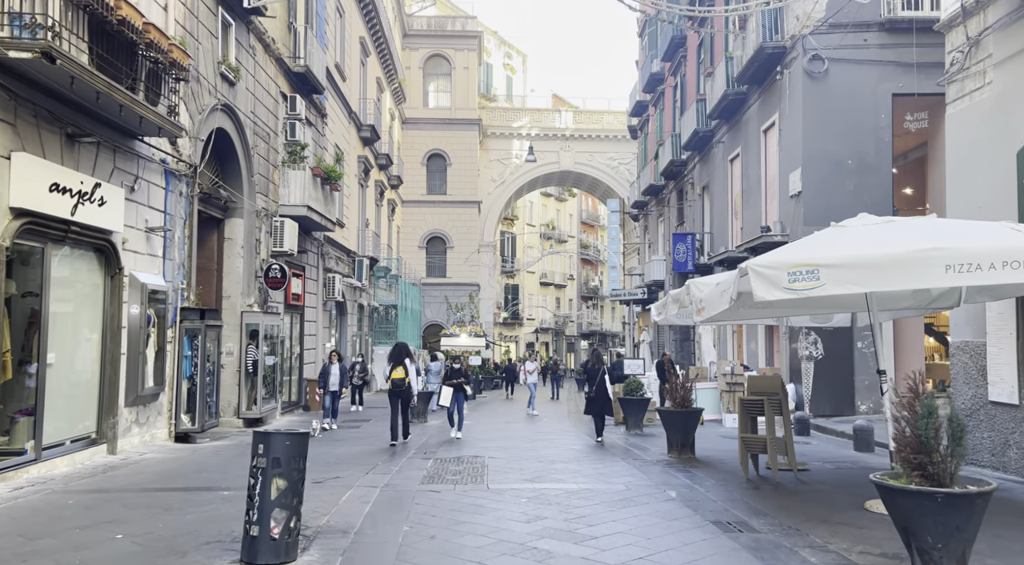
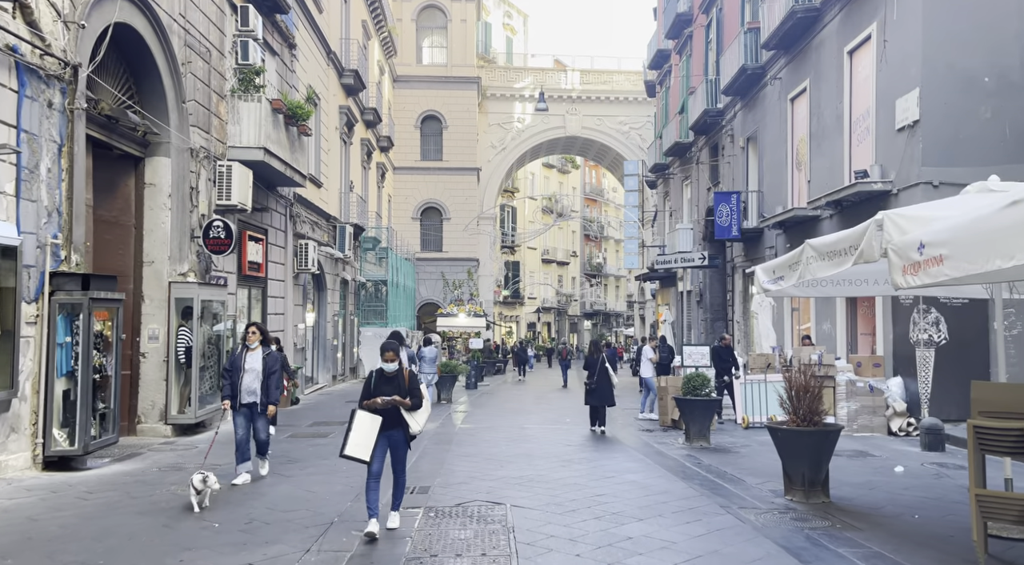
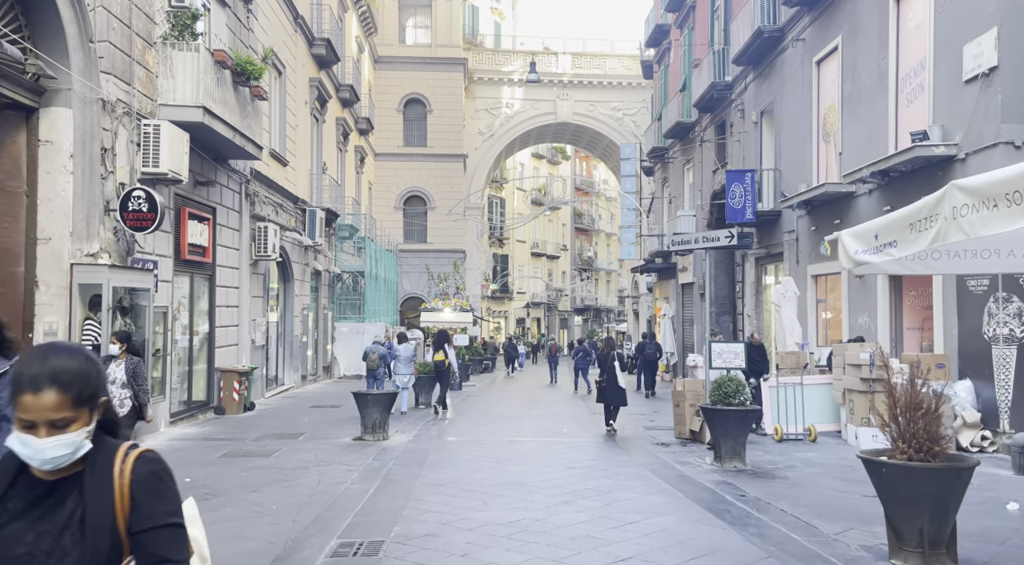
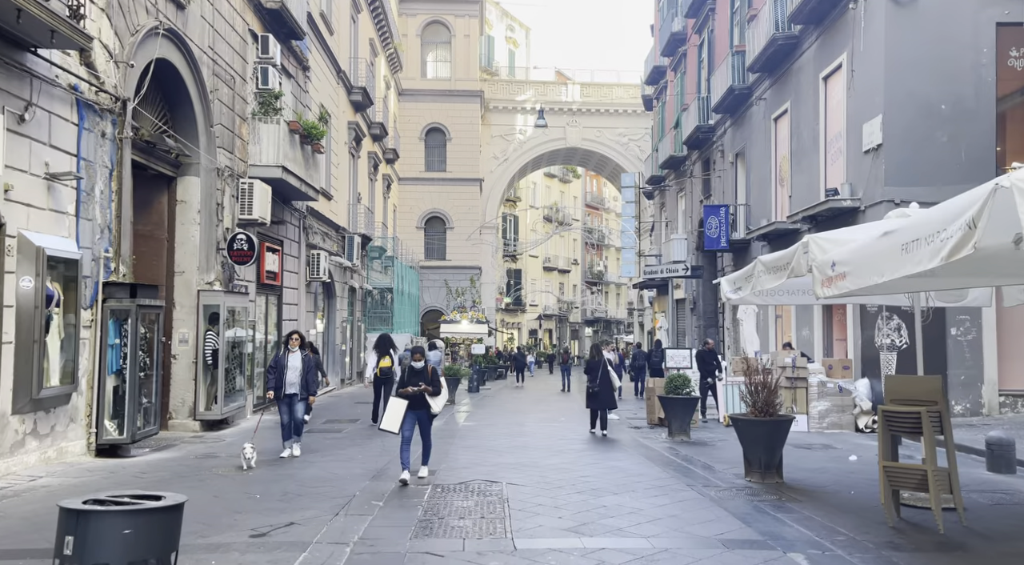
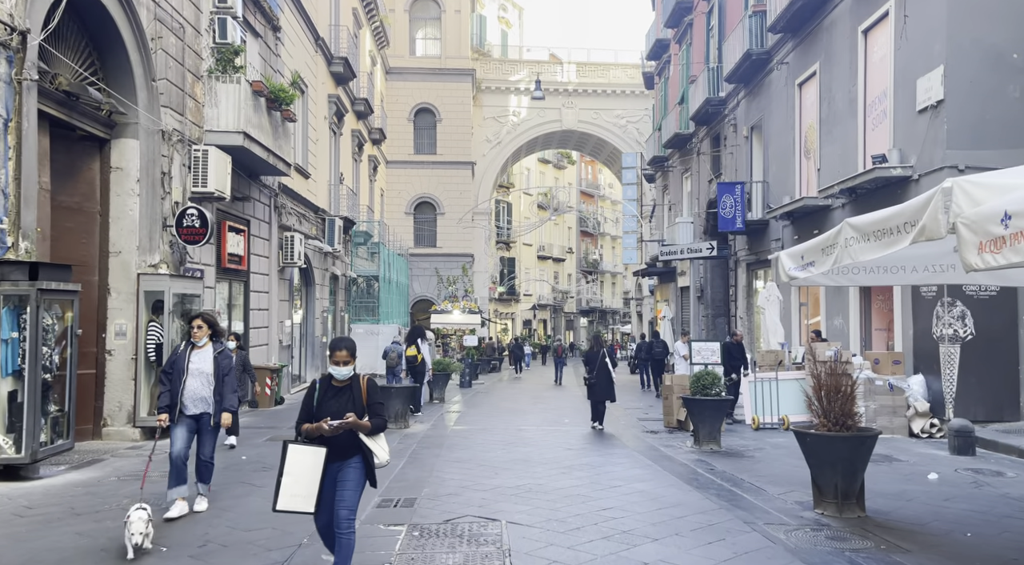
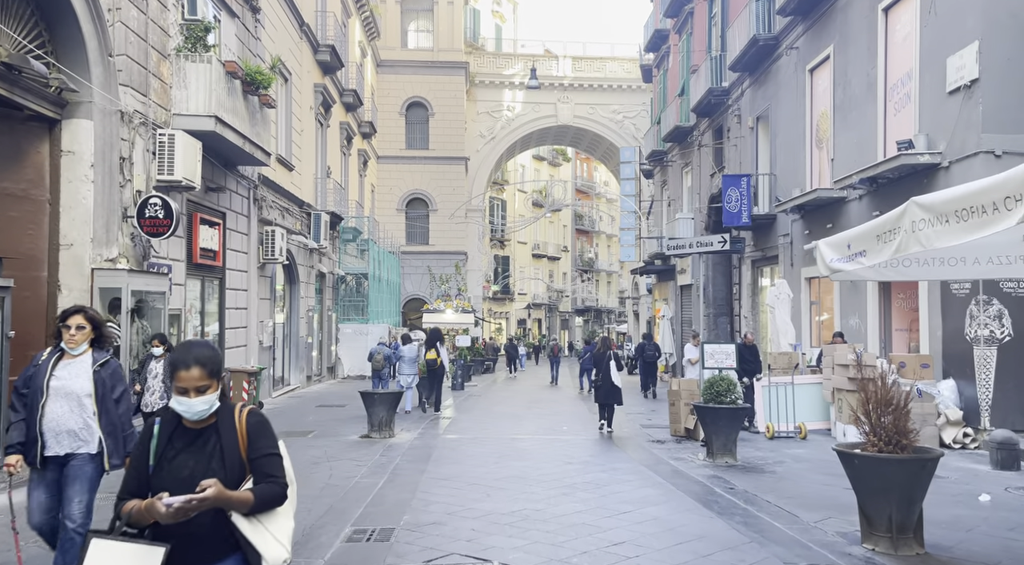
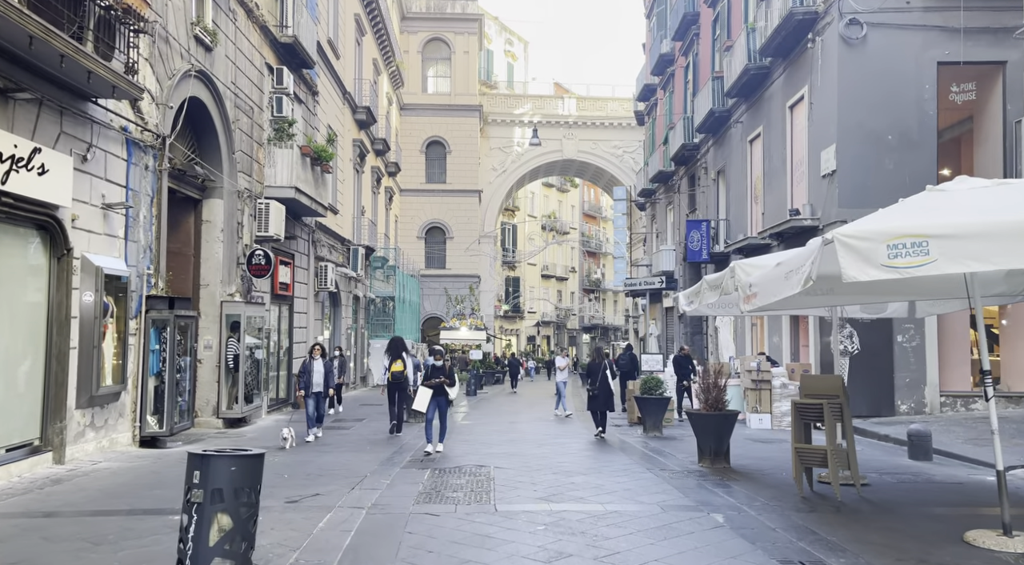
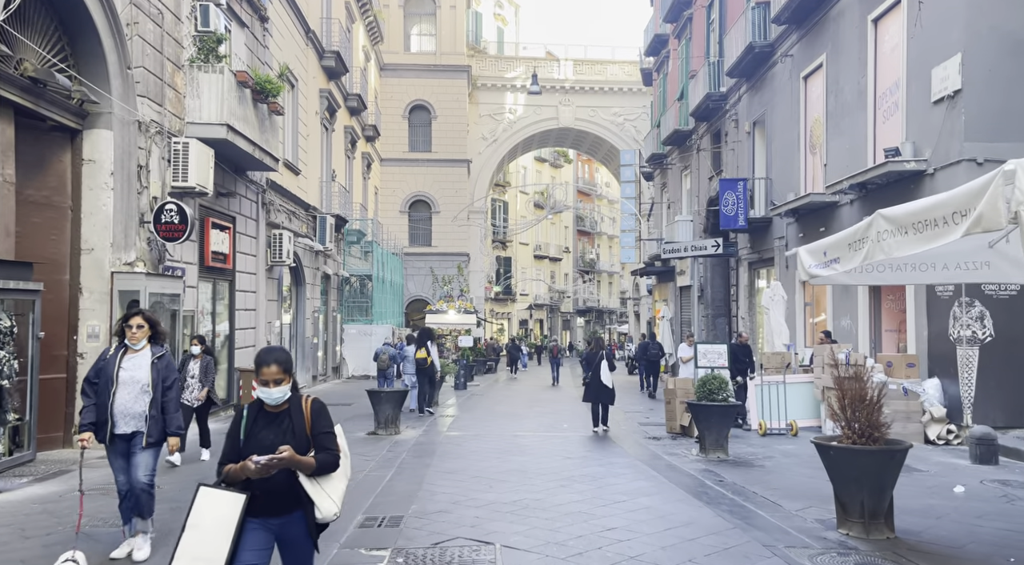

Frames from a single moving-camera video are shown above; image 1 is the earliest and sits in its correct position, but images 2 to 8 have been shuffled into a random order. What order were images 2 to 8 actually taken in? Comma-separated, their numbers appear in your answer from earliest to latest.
7, 4, 2, 5, 8, 6, 3
